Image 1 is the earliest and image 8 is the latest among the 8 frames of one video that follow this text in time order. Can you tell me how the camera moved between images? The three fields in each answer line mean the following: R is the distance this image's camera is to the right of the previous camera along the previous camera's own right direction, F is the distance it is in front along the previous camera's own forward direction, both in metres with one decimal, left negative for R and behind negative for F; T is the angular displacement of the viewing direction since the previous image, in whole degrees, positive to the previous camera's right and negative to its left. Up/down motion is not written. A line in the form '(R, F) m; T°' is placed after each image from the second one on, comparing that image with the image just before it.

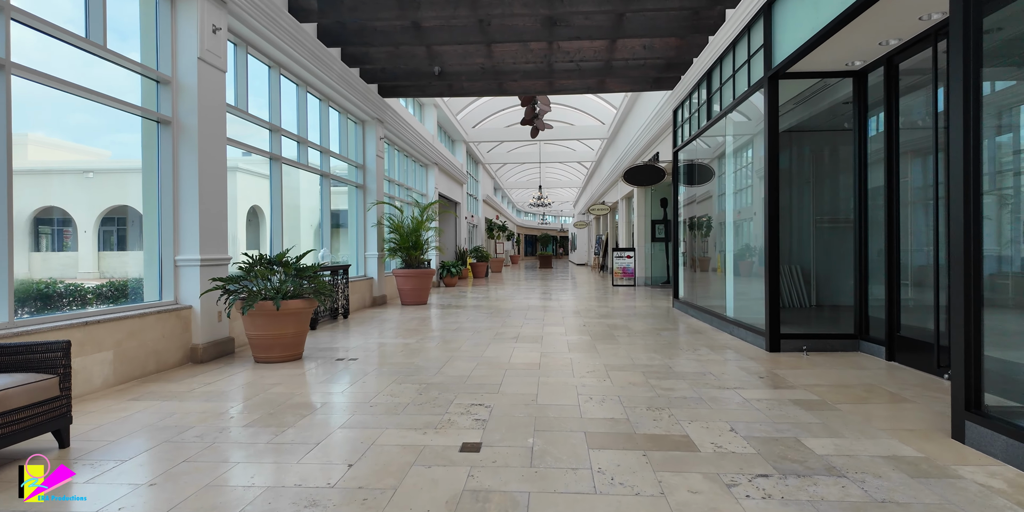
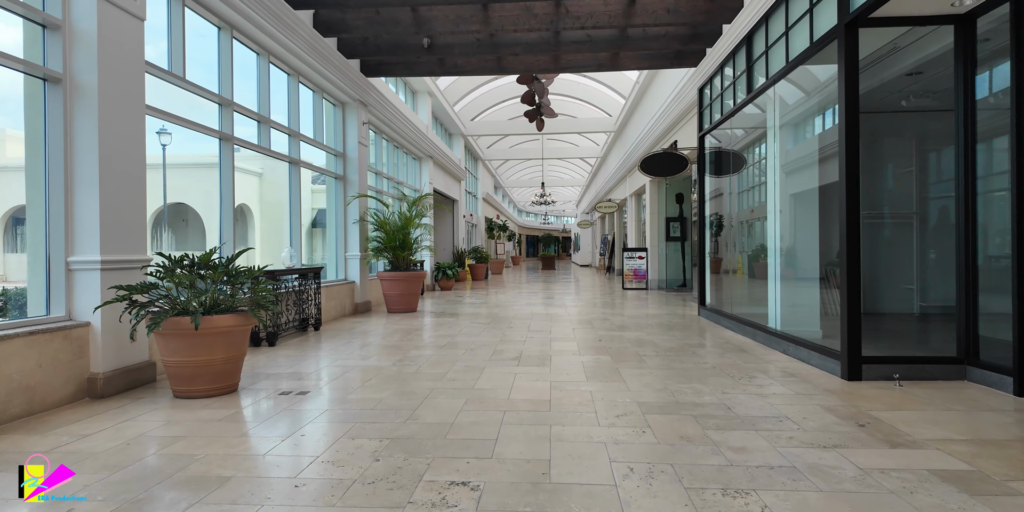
(0.0, +1.0) m; 0°
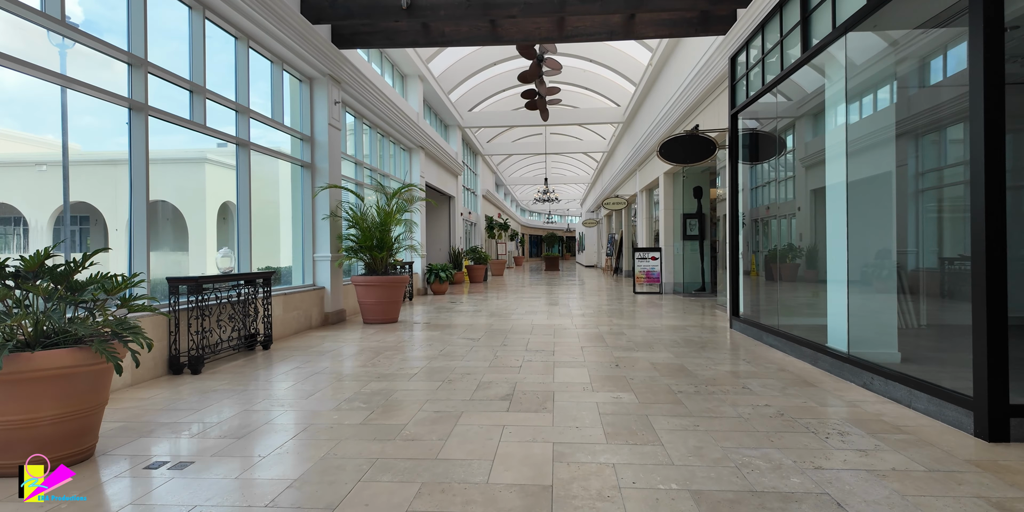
(+0.1, +1.1) m; 0°
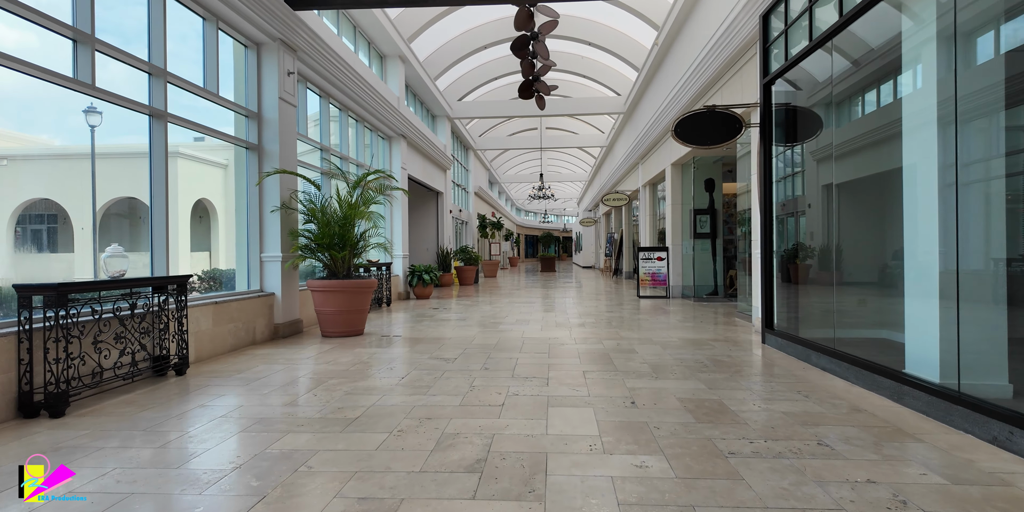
(+0.1, +1.0) m; 0°
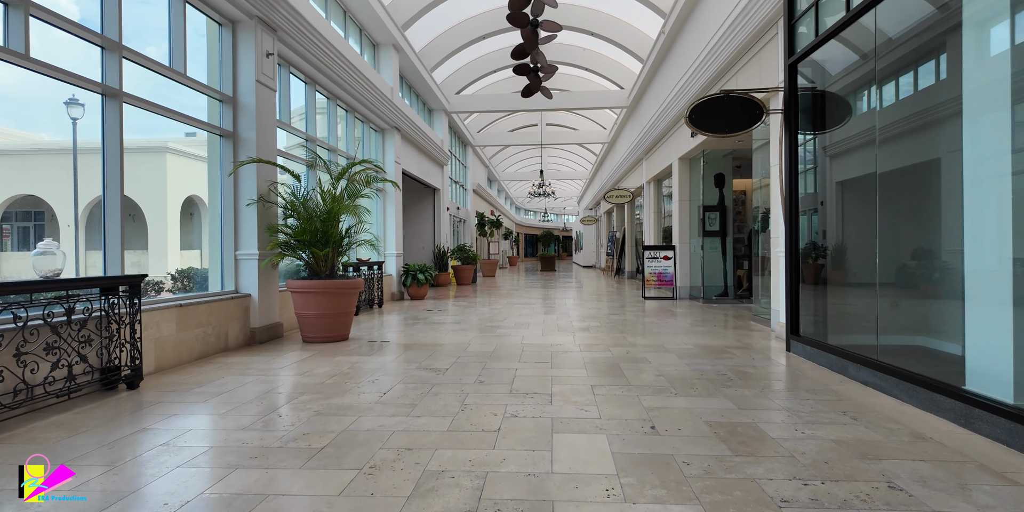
(0.0, +0.5) m; 0°
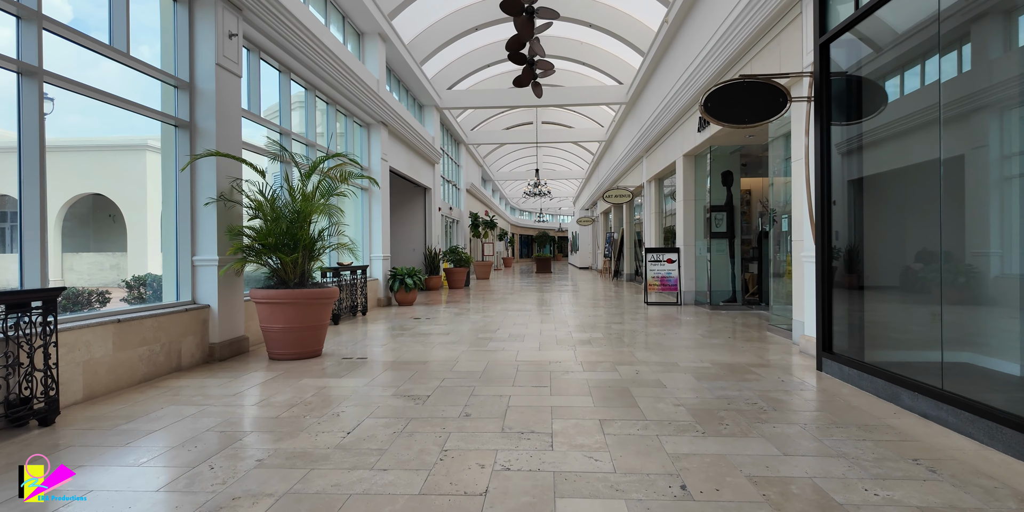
(0.0, +0.5) m; 0°
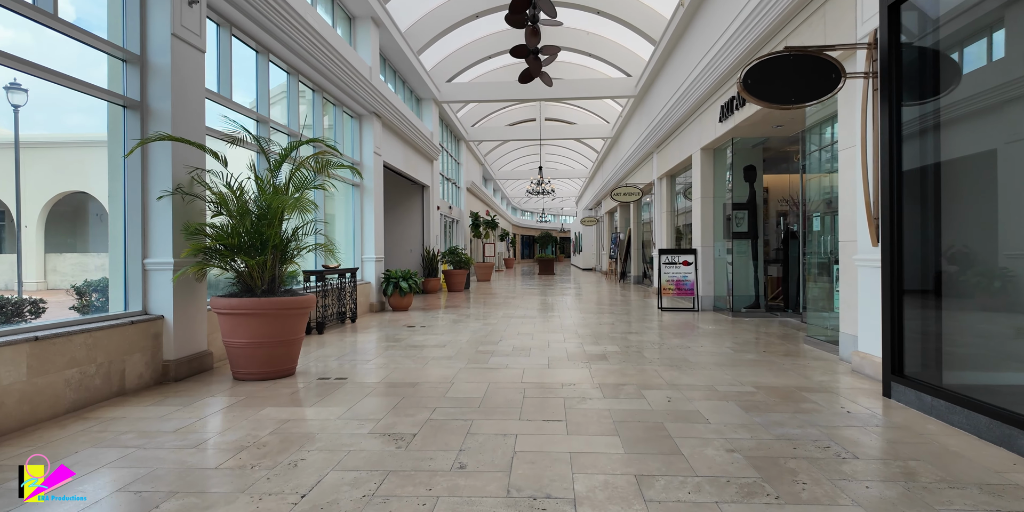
(0.0, +0.6) m; 0°
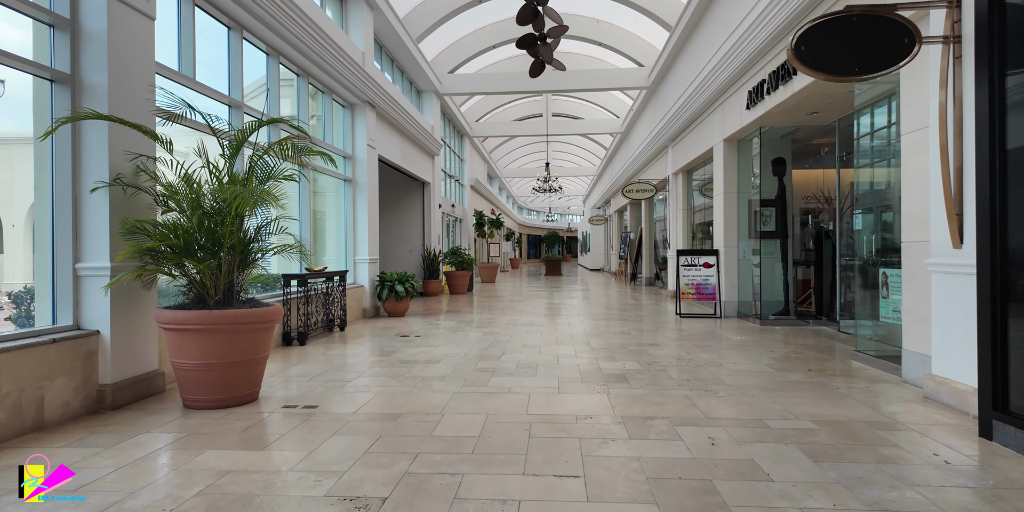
(0.0, +0.6) m; -1°
